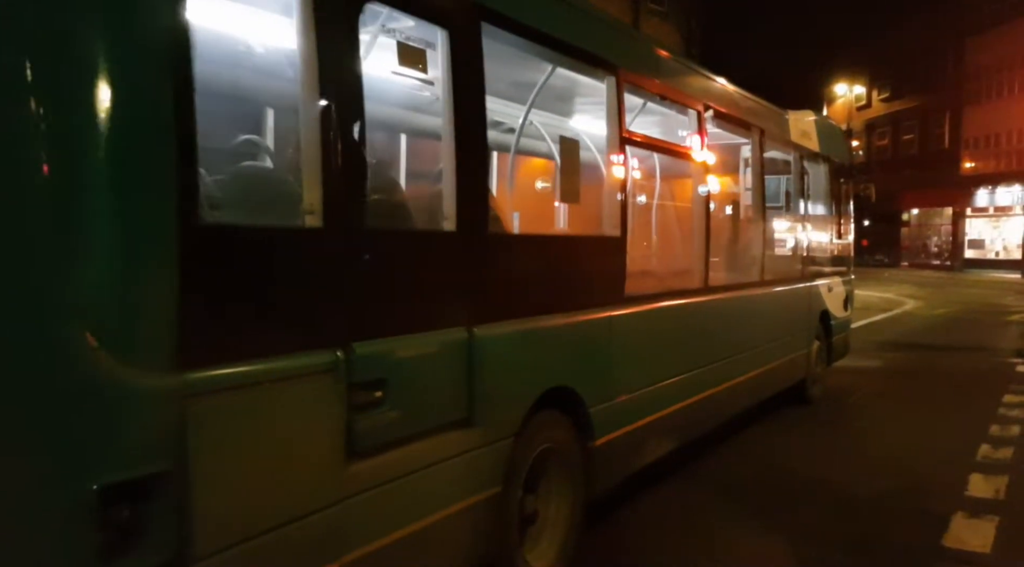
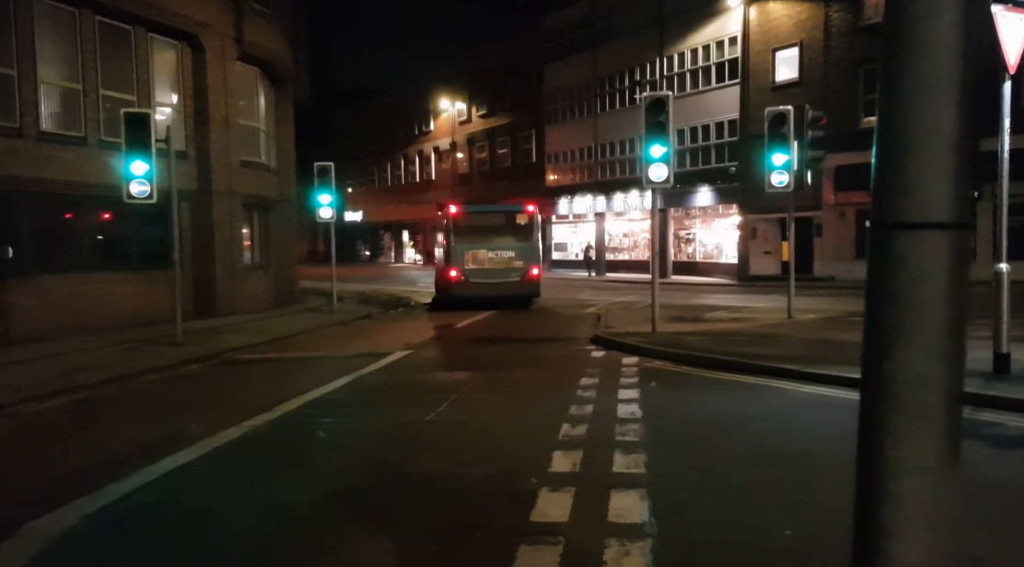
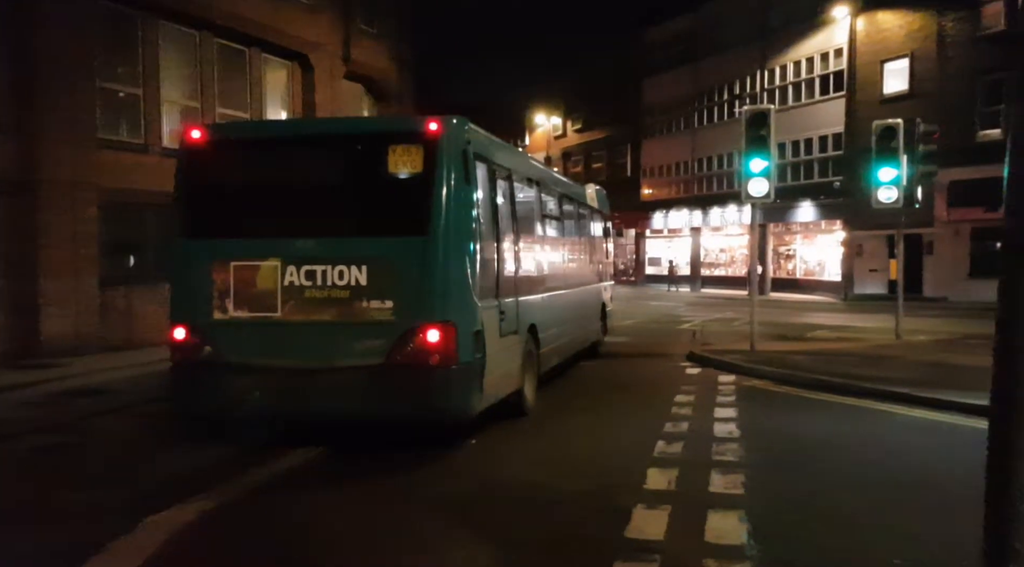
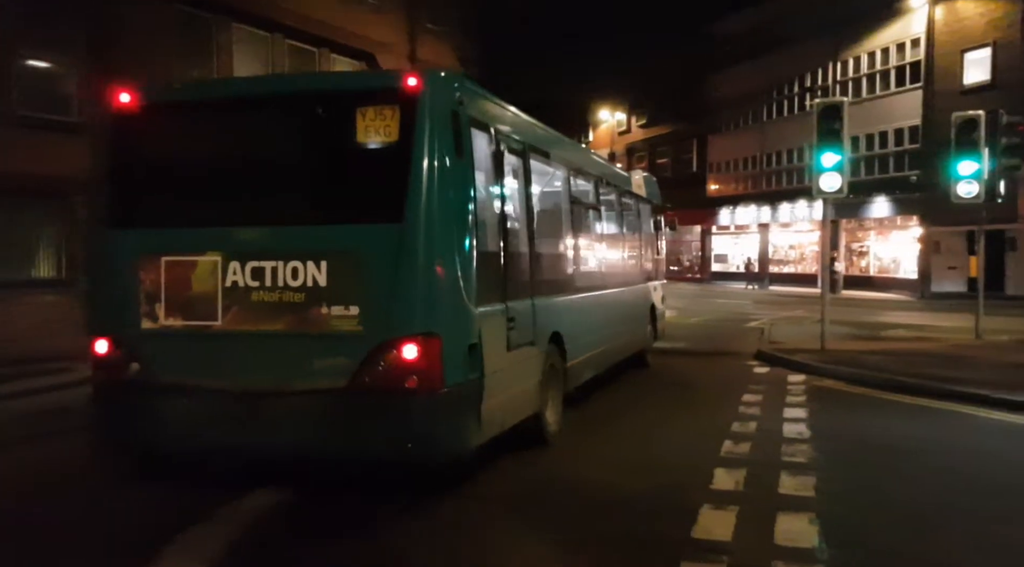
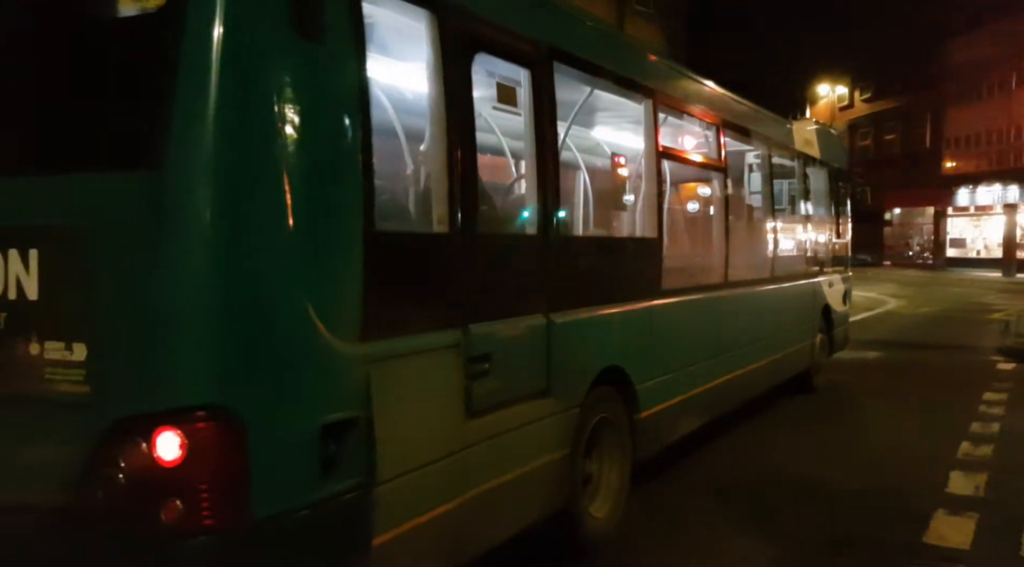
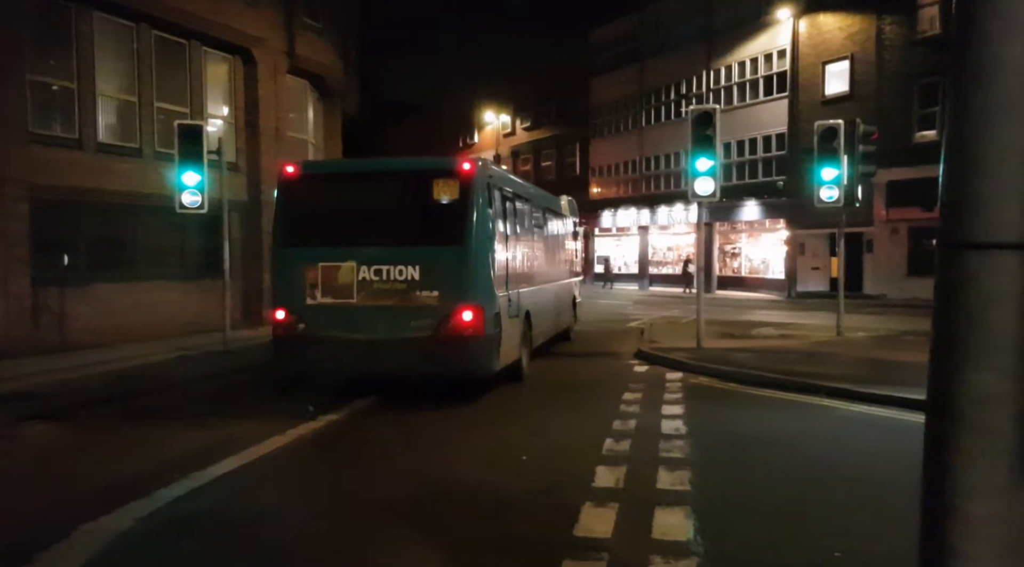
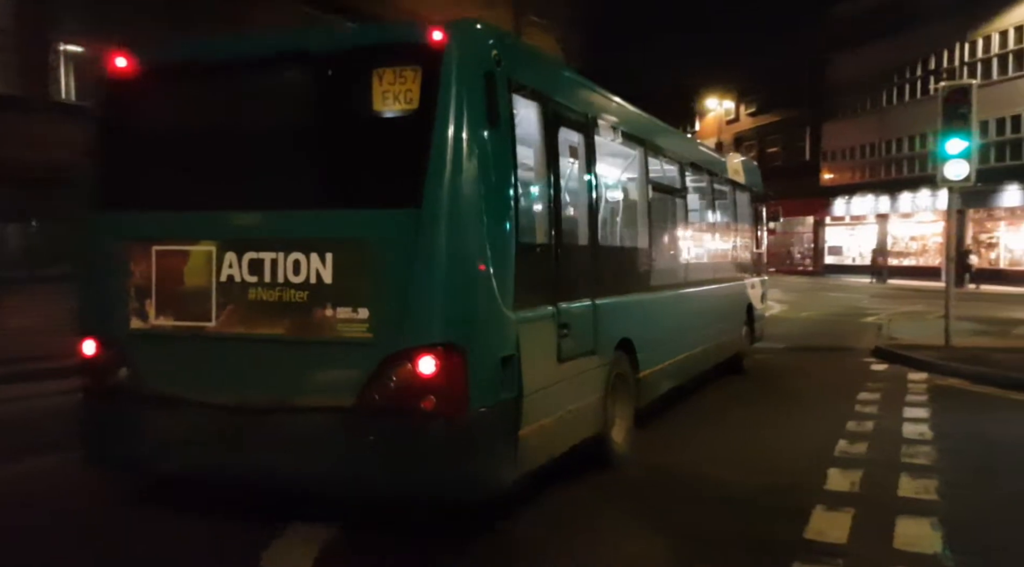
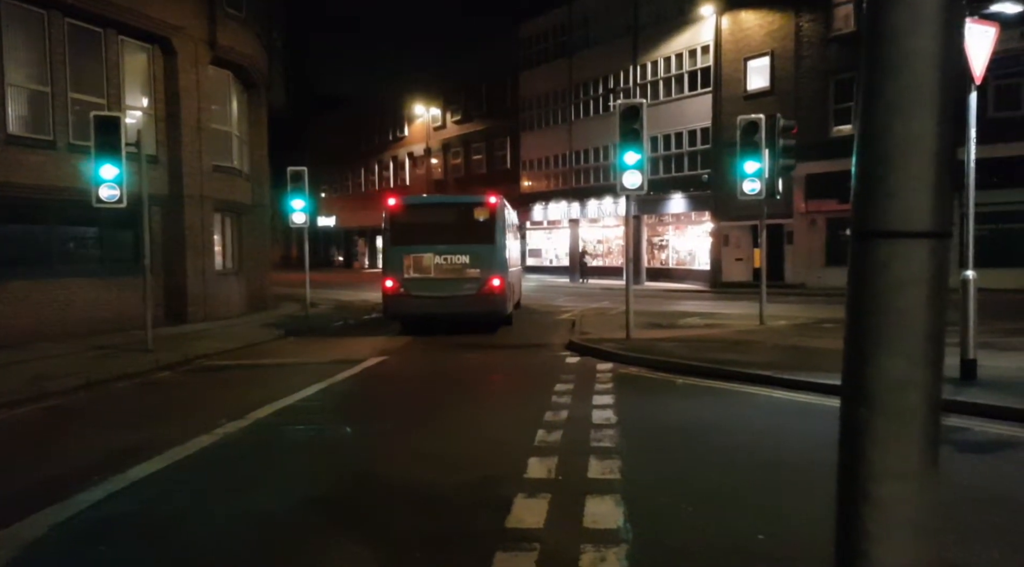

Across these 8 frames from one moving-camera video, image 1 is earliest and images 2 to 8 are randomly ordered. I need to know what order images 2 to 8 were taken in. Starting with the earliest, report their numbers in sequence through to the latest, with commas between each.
5, 7, 4, 3, 6, 8, 2
